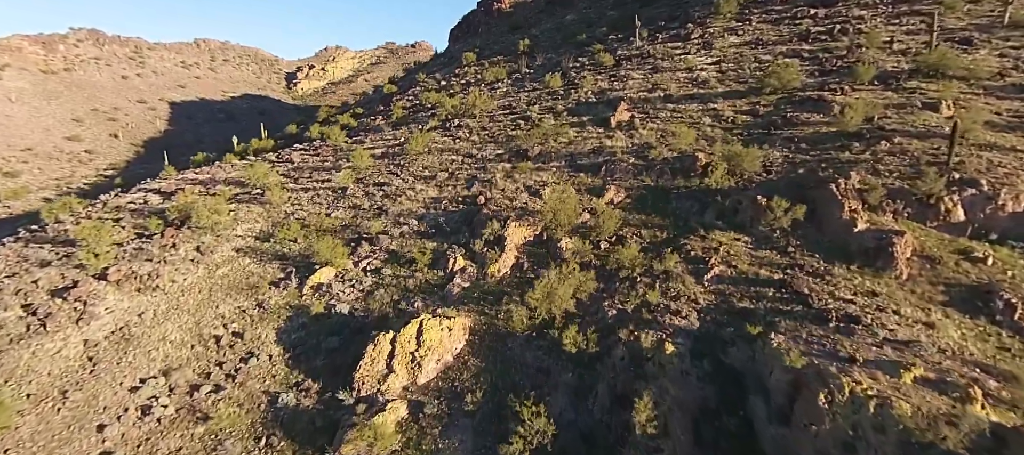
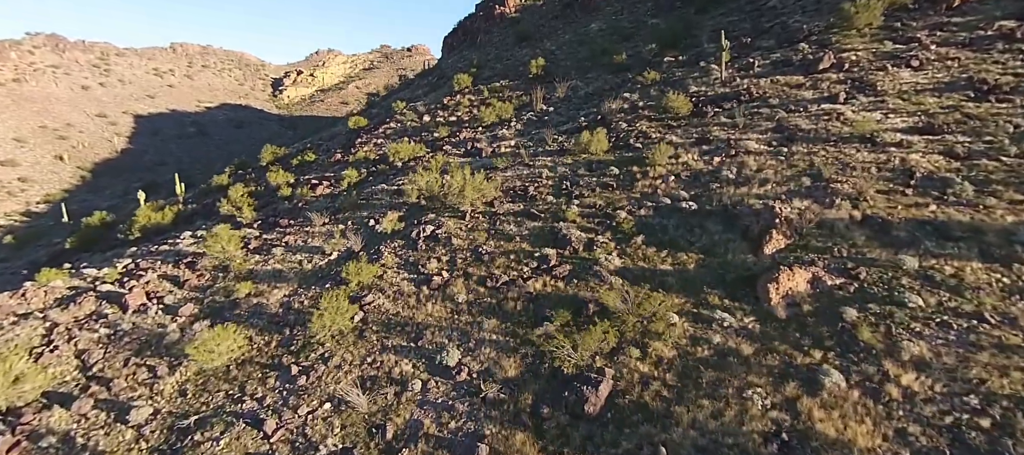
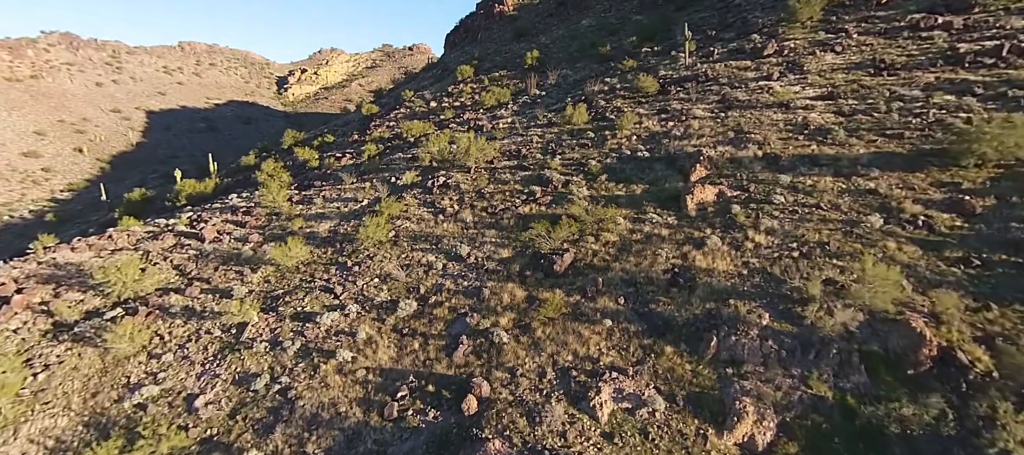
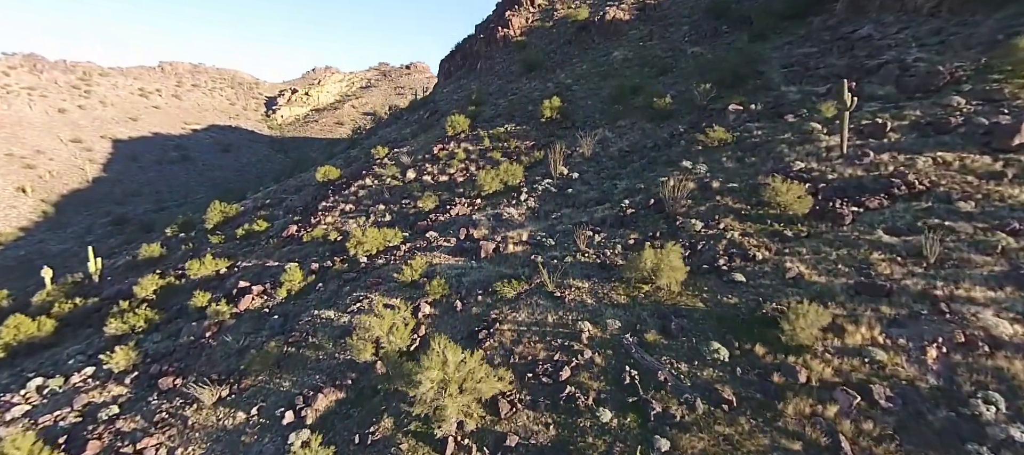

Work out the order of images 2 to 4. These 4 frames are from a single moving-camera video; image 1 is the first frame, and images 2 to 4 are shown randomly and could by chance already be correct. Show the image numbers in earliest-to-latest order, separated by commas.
3, 2, 4
